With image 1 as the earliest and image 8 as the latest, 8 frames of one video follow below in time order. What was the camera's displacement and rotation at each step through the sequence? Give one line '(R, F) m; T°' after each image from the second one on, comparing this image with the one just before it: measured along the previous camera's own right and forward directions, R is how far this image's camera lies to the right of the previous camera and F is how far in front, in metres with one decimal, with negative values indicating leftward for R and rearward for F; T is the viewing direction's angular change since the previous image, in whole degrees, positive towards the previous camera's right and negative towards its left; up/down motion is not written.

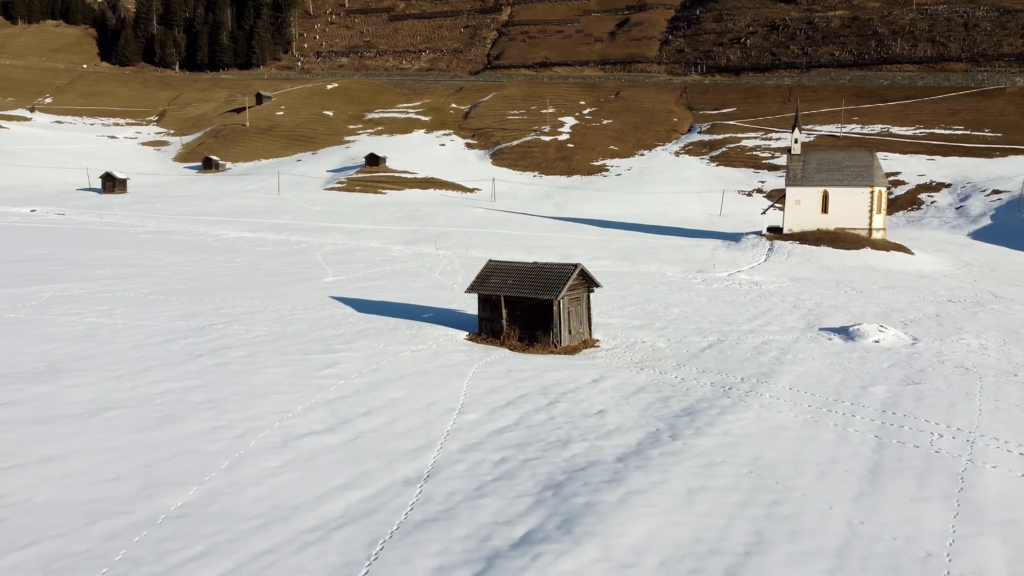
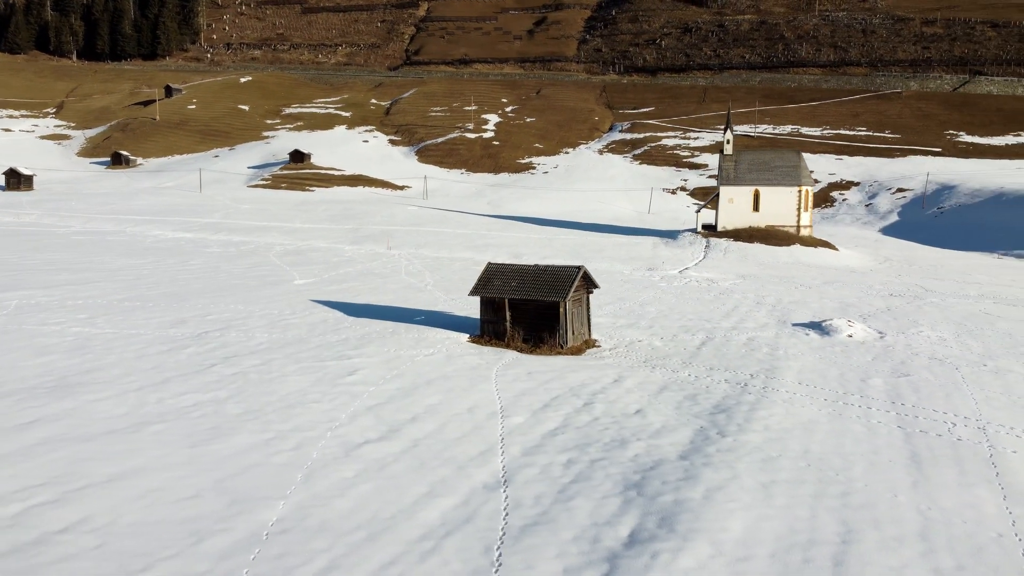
(-2.2, -0.1) m; +6°
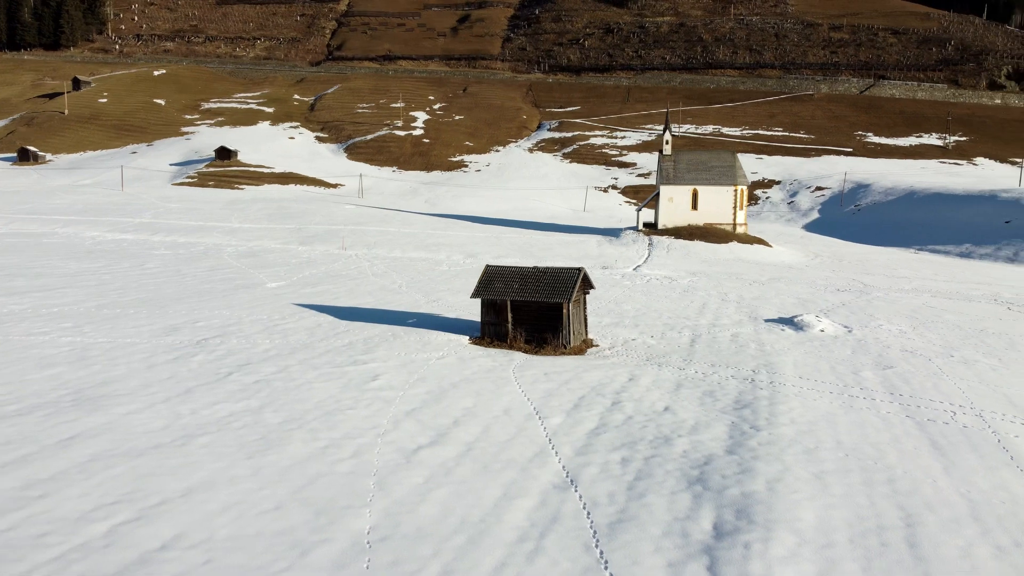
(-2.0, -0.2) m; +6°
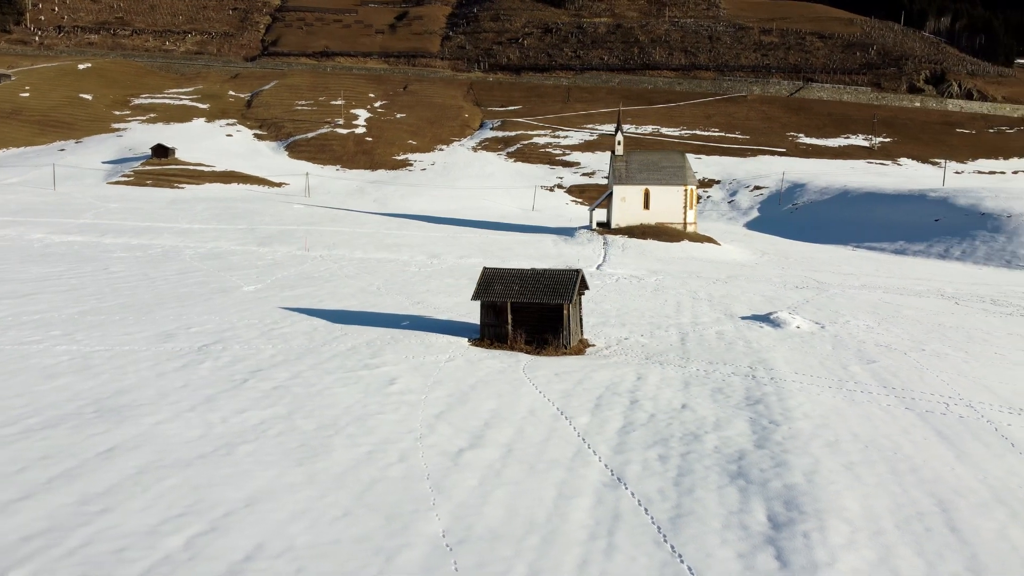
(-1.6, -0.2) m; +5°
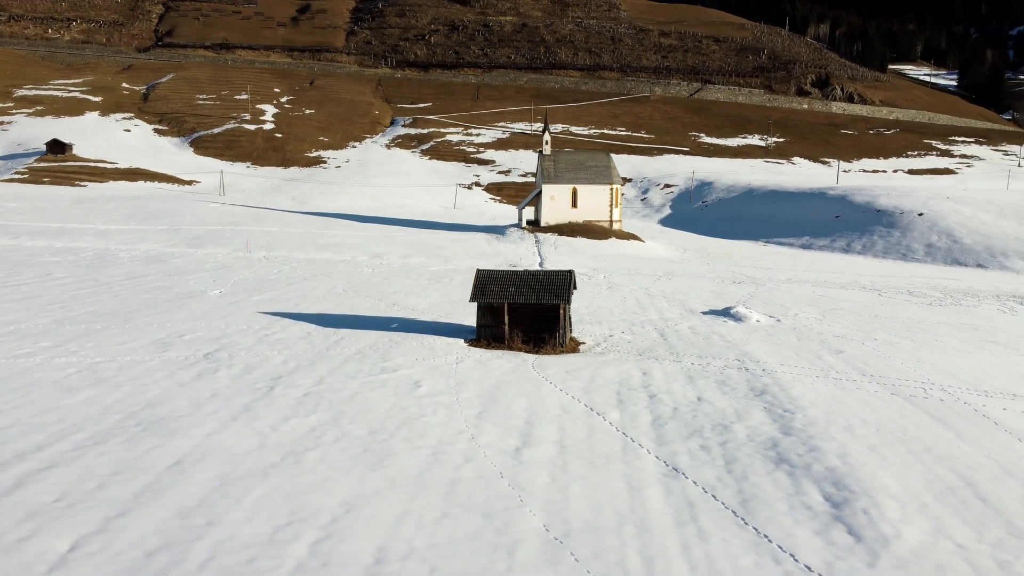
(-2.5, -0.3) m; +7°
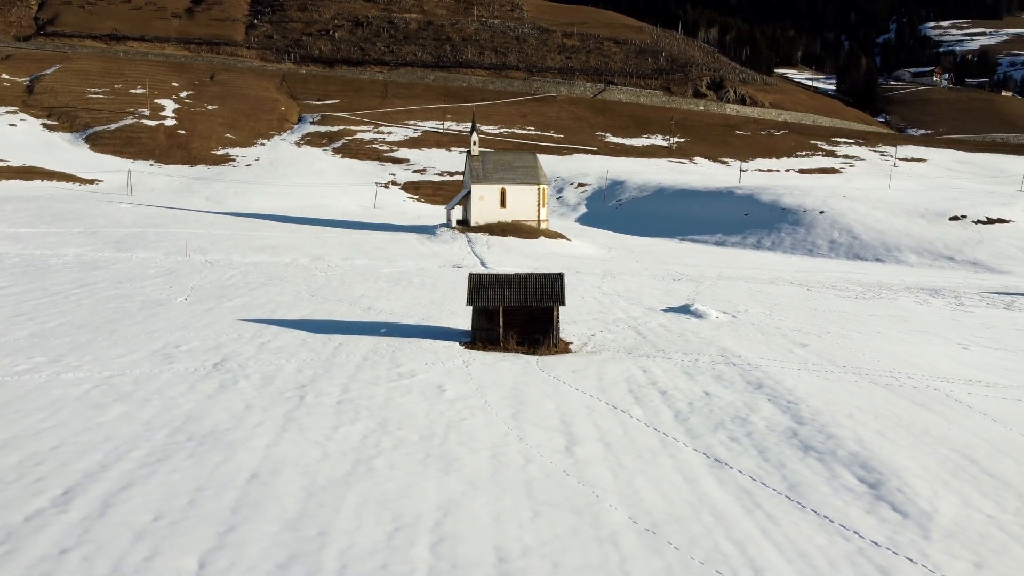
(-2.5, -0.4) m; +7°
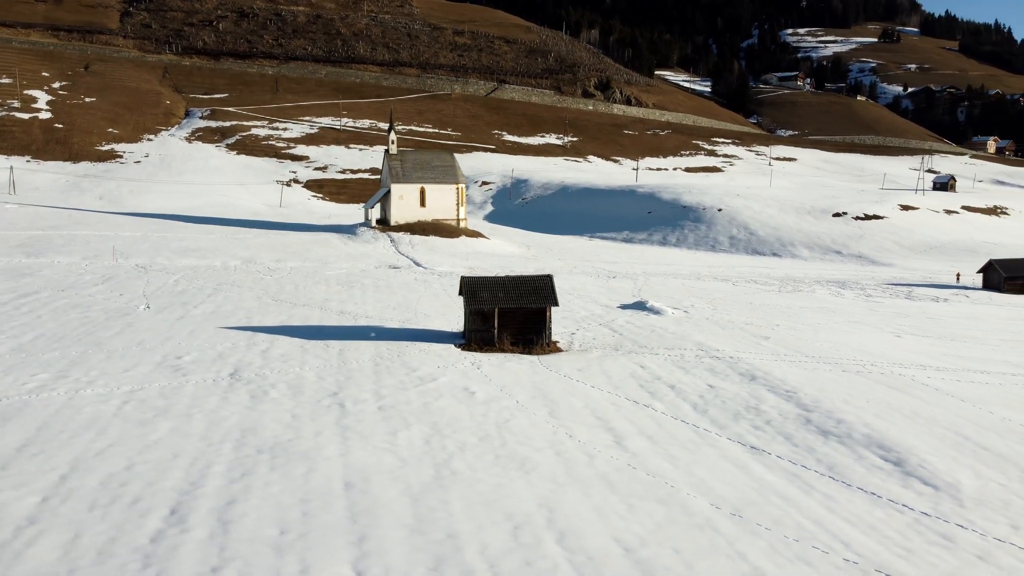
(-3.0, -0.3) m; +9°
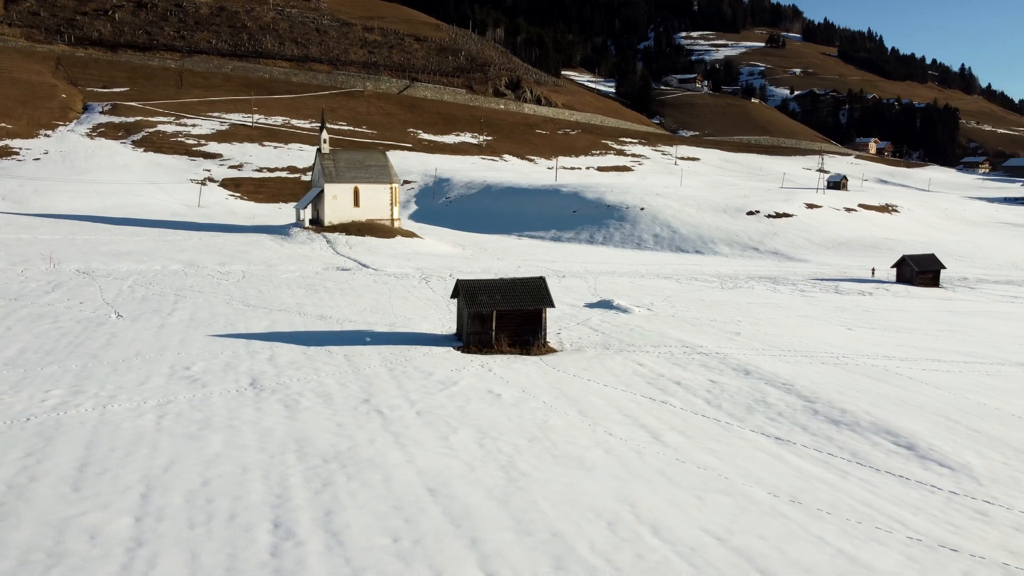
(-2.5, -0.2) m; +7°
